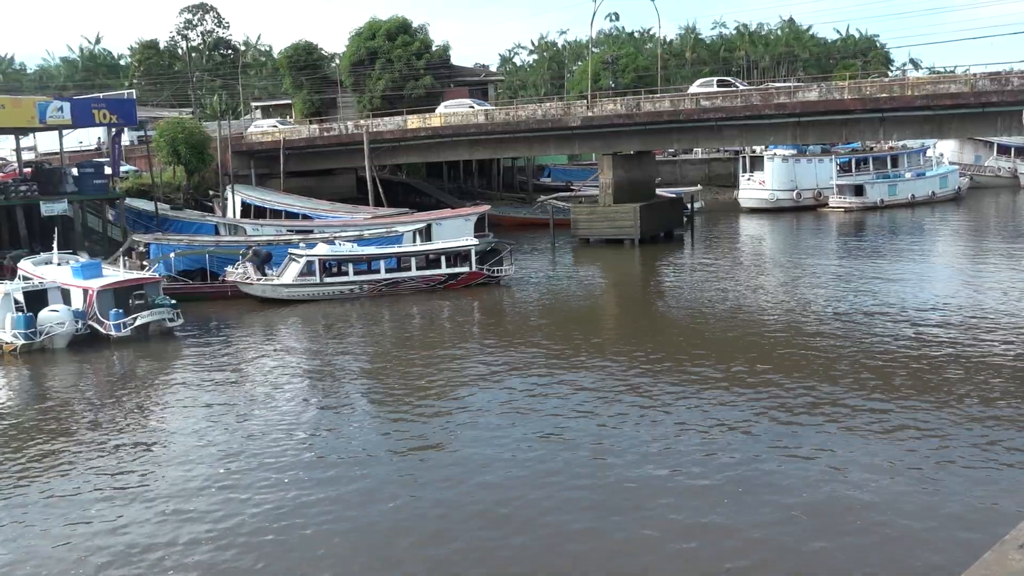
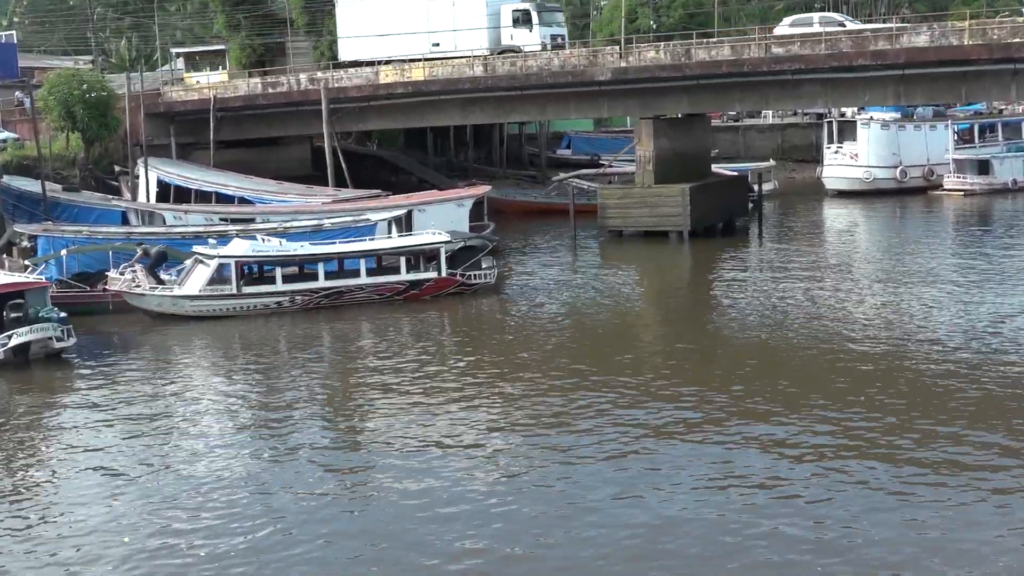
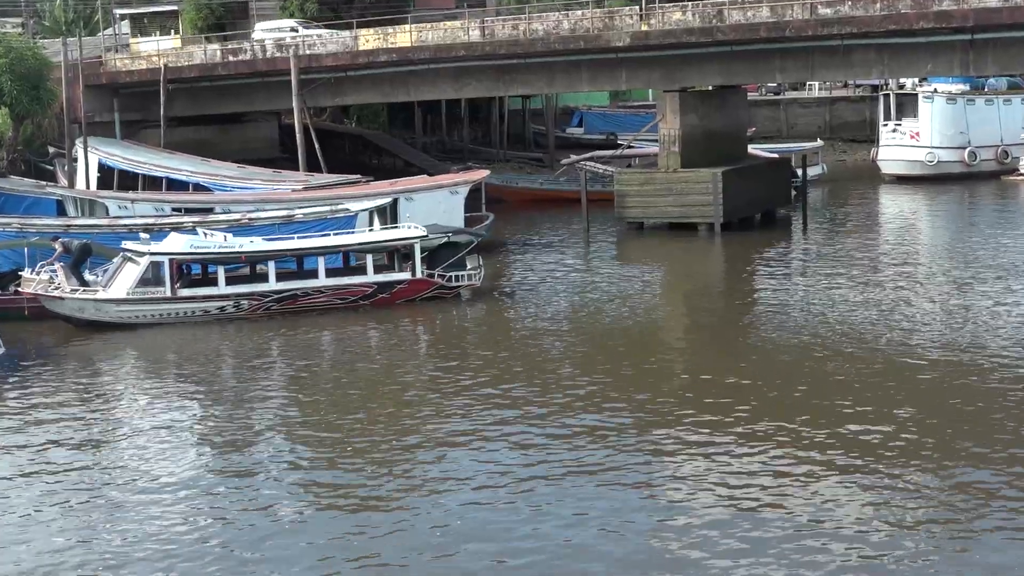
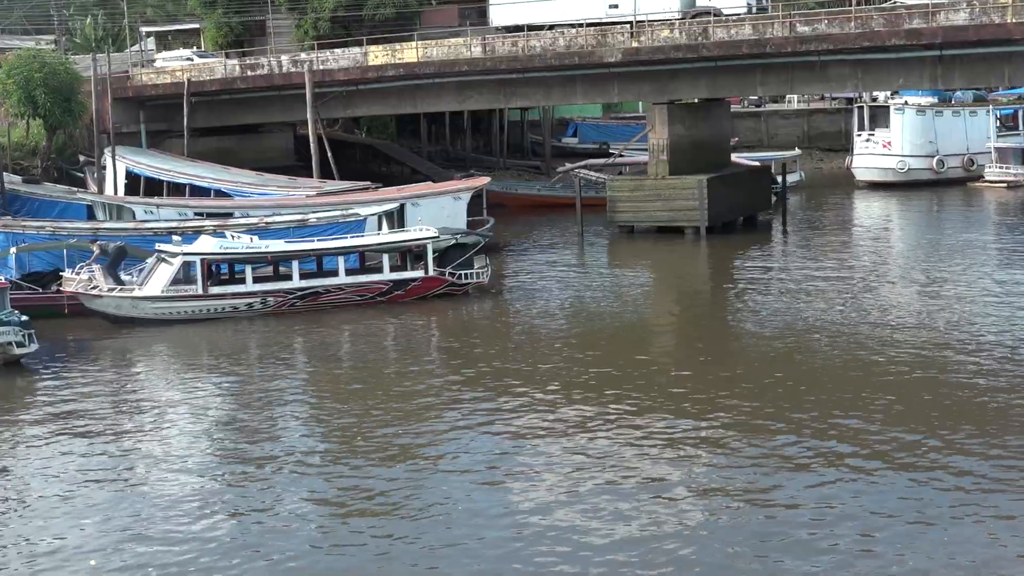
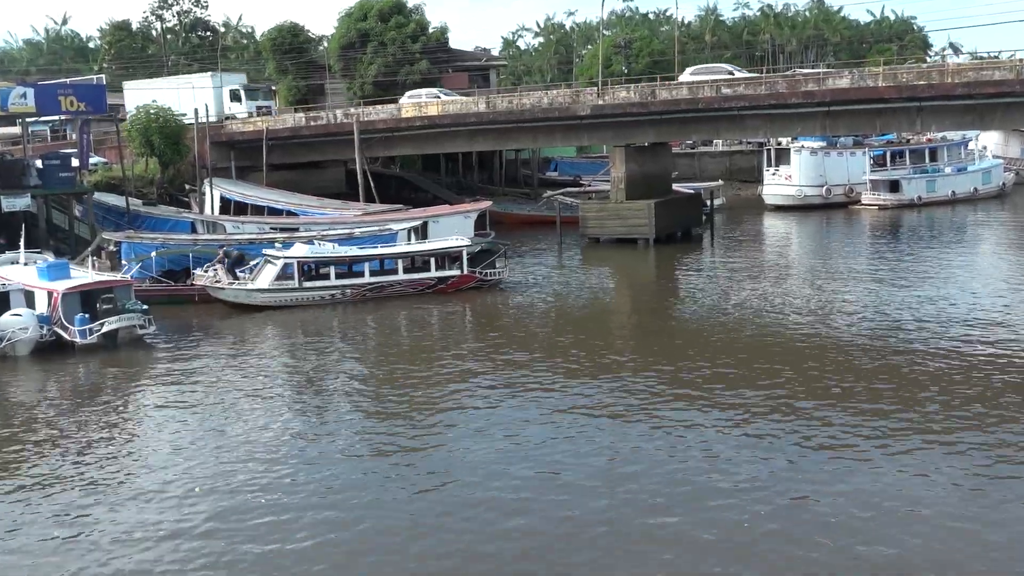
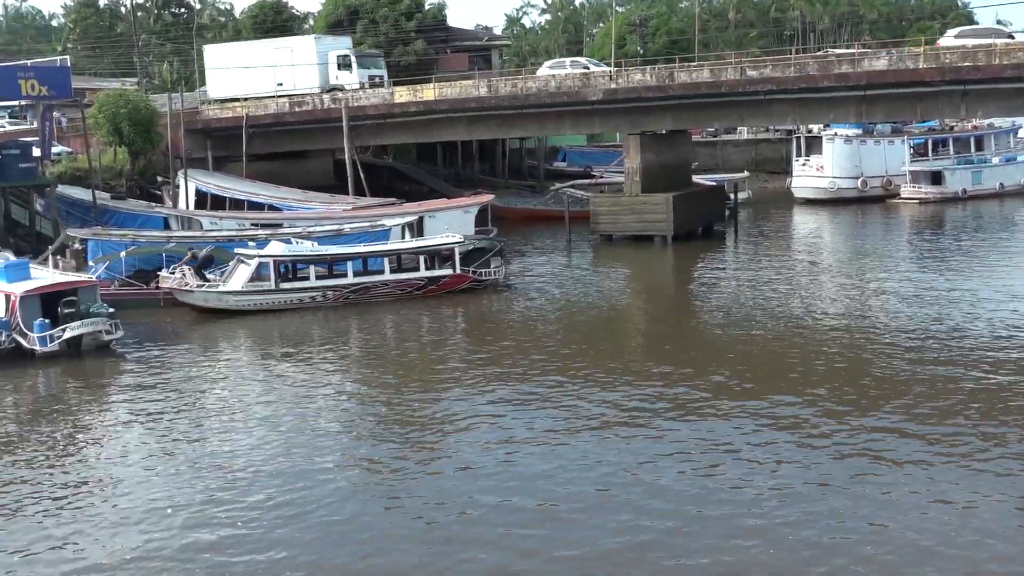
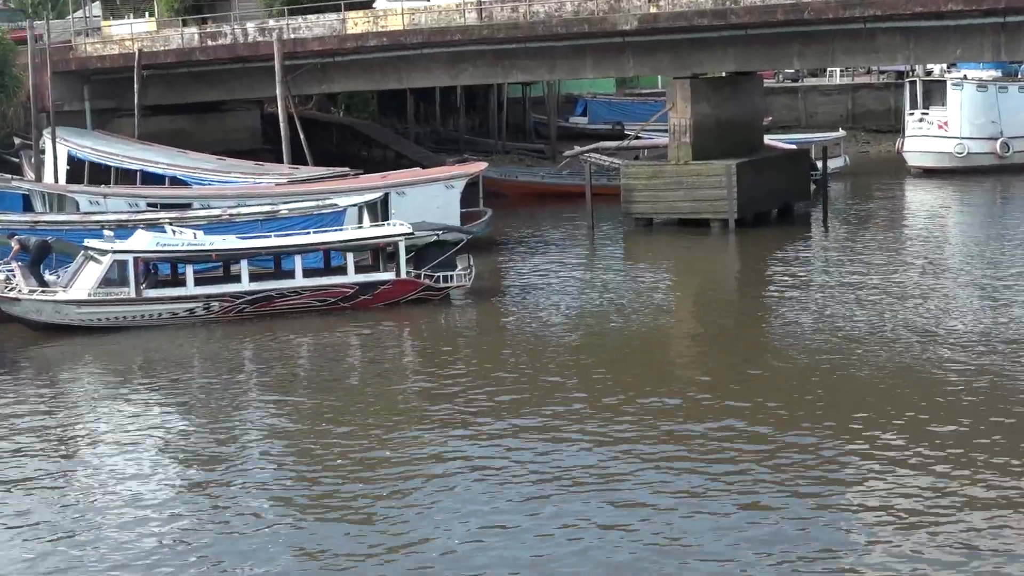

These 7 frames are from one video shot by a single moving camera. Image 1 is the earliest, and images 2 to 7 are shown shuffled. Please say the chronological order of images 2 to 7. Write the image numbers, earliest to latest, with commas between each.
5, 6, 2, 4, 3, 7
